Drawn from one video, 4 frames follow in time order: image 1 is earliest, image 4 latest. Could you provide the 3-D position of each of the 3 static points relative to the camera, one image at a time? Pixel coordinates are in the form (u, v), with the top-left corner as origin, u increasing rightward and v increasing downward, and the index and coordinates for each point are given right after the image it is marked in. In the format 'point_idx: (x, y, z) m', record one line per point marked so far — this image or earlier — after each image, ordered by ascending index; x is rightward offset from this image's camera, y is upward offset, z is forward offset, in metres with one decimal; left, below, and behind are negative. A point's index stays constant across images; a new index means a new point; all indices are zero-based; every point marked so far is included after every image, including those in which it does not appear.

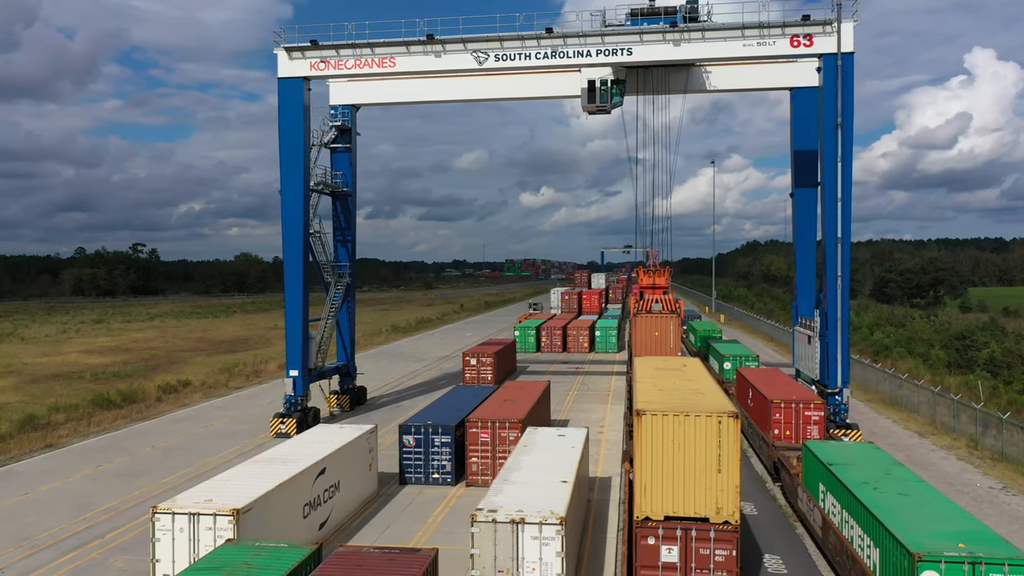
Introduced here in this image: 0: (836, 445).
0: (+7.6, -3.6, +15.4) m
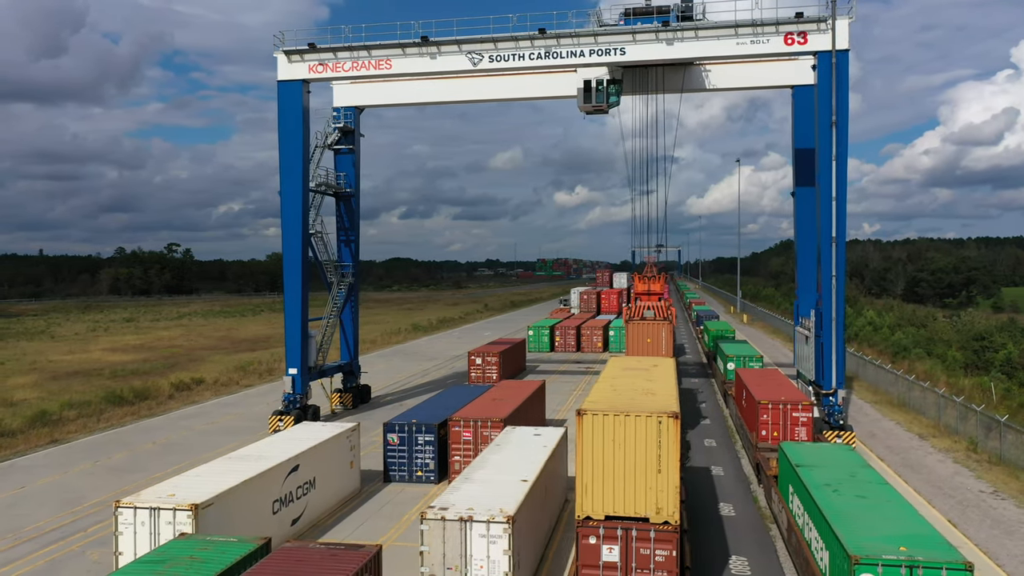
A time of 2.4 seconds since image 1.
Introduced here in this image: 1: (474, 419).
0: (+6.9, -3.6, +15.3) m
1: (-1.1, -3.8, +19.0) m
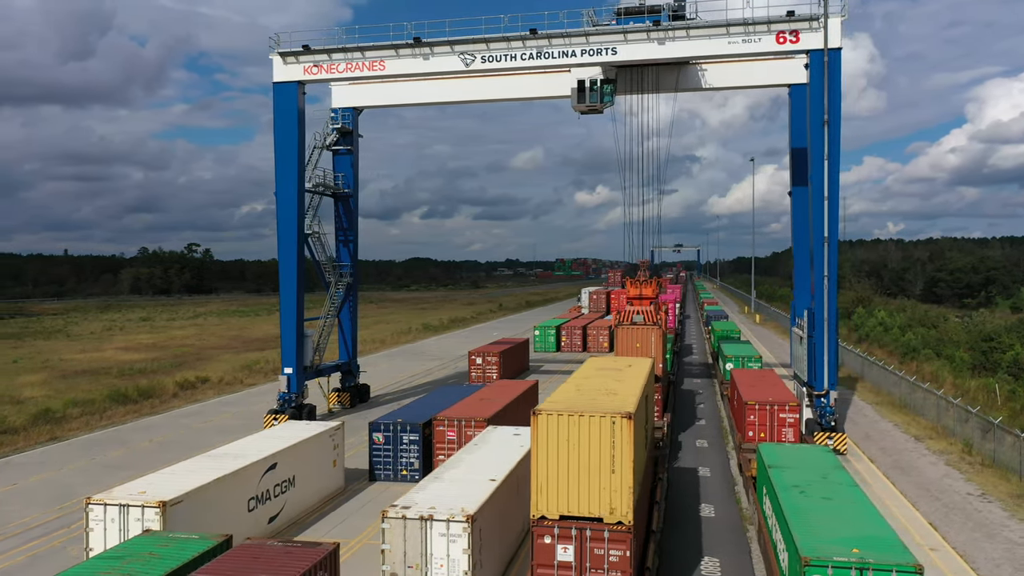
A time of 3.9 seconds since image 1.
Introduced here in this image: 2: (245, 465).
0: (+6.3, -3.7, +15.2) m
1: (-1.6, -3.8, +19.1) m
2: (-5.6, -3.7, +13.9) m
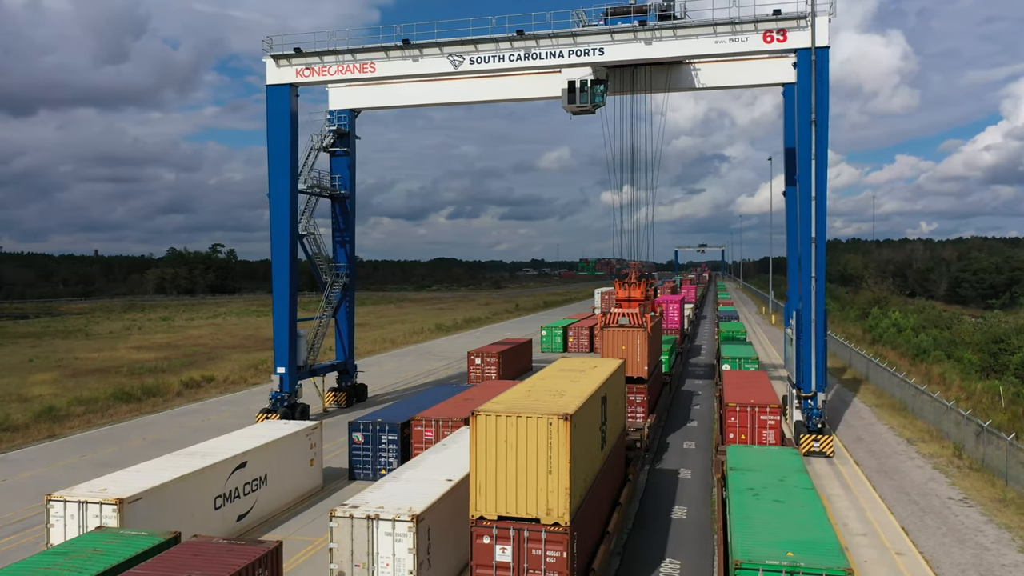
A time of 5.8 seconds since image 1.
0: (+5.6, -3.7, +15.1) m
1: (-2.3, -3.8, +19.2) m
2: (-6.4, -3.7, +14.1) m
